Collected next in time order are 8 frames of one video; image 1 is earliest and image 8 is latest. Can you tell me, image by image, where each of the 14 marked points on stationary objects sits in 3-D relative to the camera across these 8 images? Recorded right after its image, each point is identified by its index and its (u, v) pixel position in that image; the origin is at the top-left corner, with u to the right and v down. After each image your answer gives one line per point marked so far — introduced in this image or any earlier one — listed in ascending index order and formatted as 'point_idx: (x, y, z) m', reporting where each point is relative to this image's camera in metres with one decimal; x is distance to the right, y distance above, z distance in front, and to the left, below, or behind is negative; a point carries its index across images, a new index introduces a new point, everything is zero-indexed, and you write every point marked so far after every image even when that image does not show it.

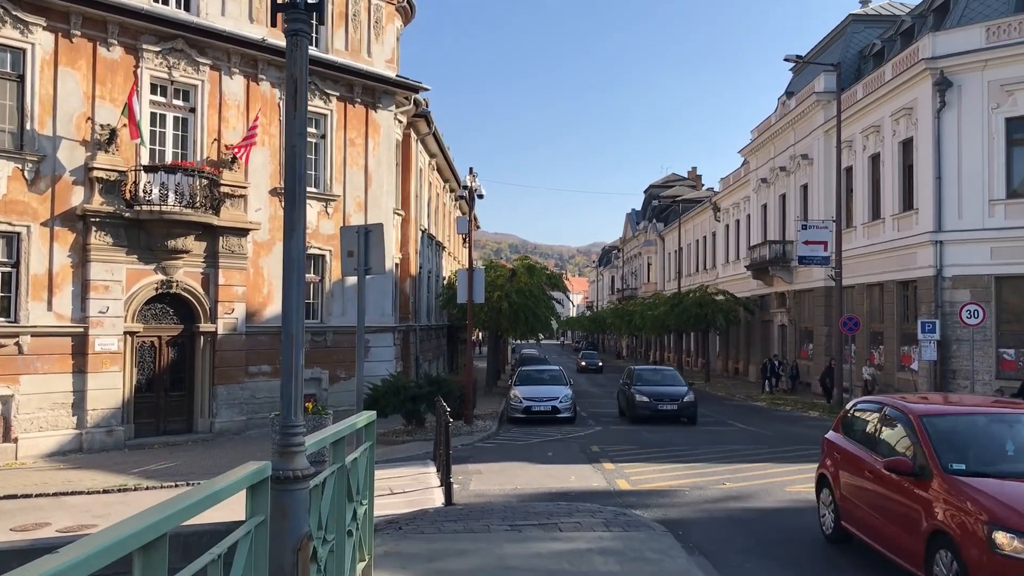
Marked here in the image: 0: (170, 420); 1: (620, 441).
0: (-7.2, -2.8, +18.1) m
1: (+1.9, -2.7, +14.9) m
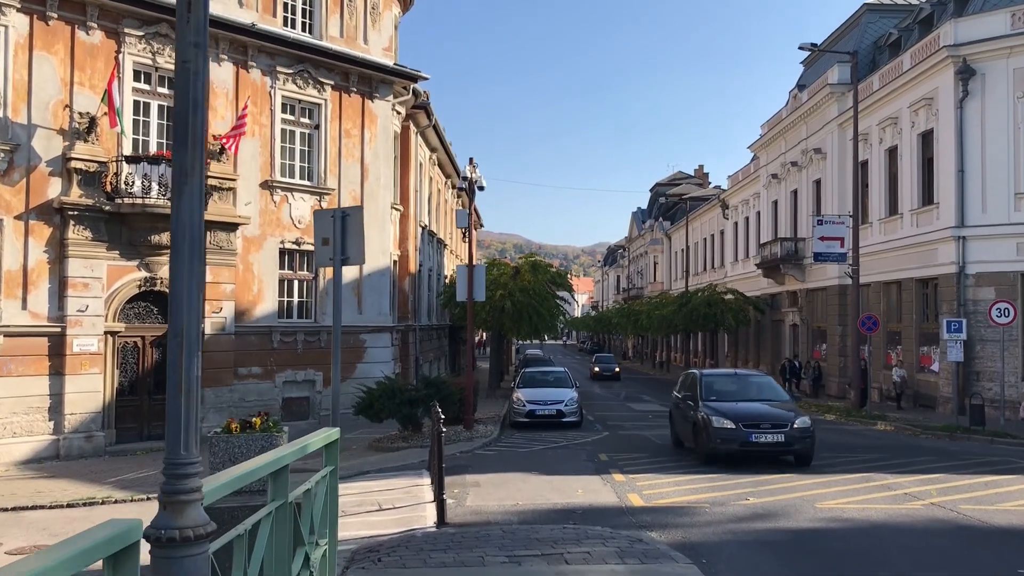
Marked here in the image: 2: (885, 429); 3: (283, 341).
0: (-7.2, -2.7, +17.2) m
1: (+1.9, -2.6, +14.0) m
2: (+8.4, -3.2, +19.3) m
3: (-5.1, -1.2, +19.2) m
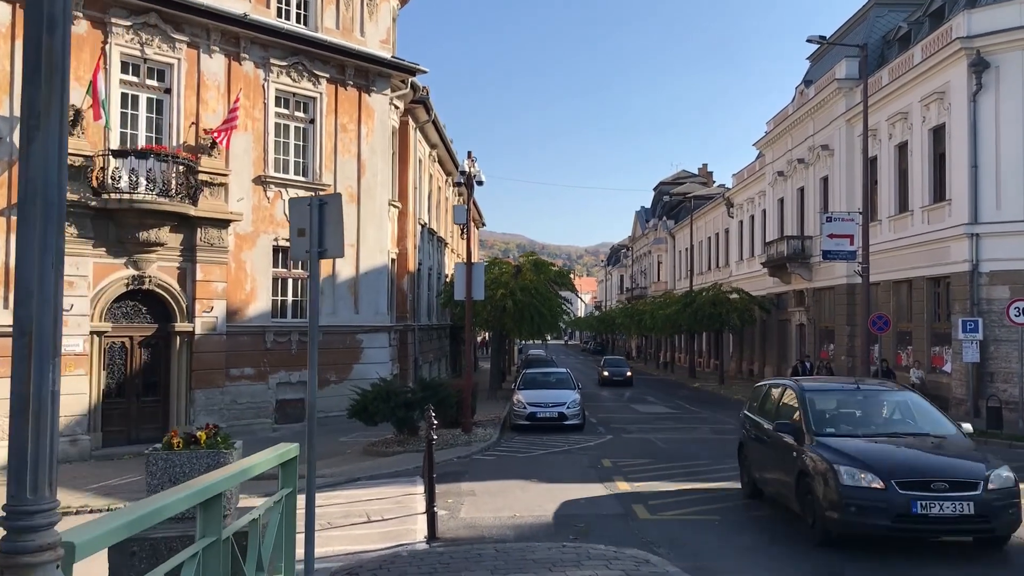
0: (-7.2, -2.7, +16.6) m
1: (+1.9, -2.6, +13.4) m
2: (+8.4, -3.1, +18.7) m
3: (-5.1, -1.2, +18.6) m
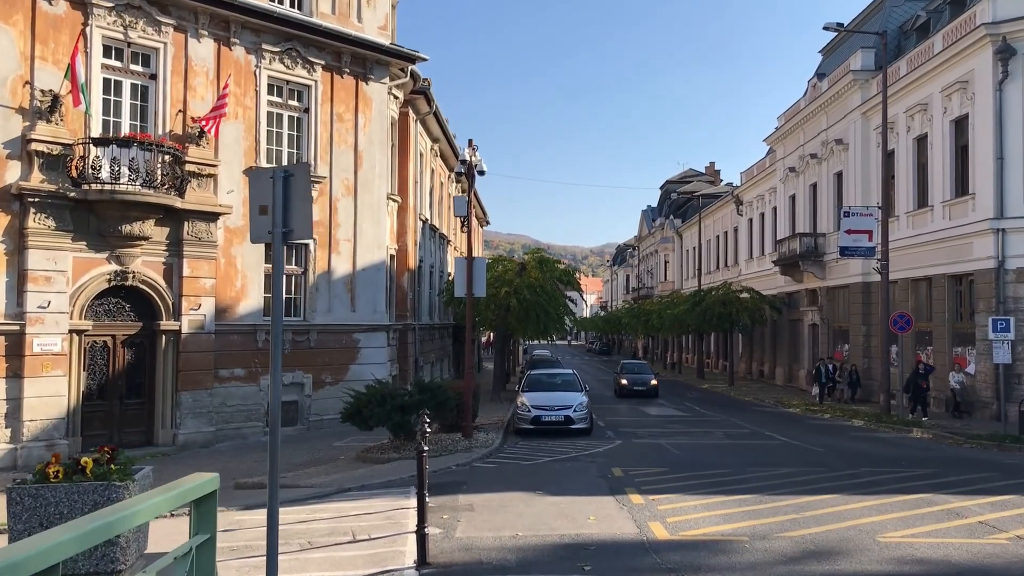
0: (-7.1, -2.6, +15.8) m
1: (+2.0, -2.5, +12.5) m
2: (+8.5, -3.1, +17.7) m
3: (-5.1, -1.1, +17.8) m
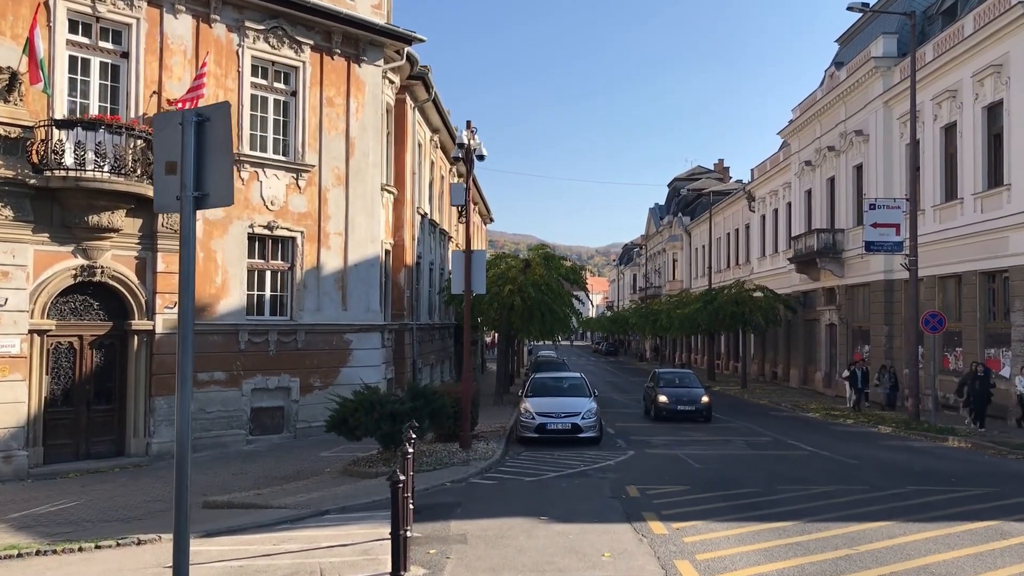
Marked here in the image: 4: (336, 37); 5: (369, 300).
0: (-7.1, -2.6, +14.5) m
1: (+2.0, -2.5, +11.1) m
2: (+8.5, -3.0, +16.3) m
3: (-5.0, -1.0, +16.5) m
4: (-3.6, +5.2, +17.7) m
5: (-3.1, -0.2, +18.3) m
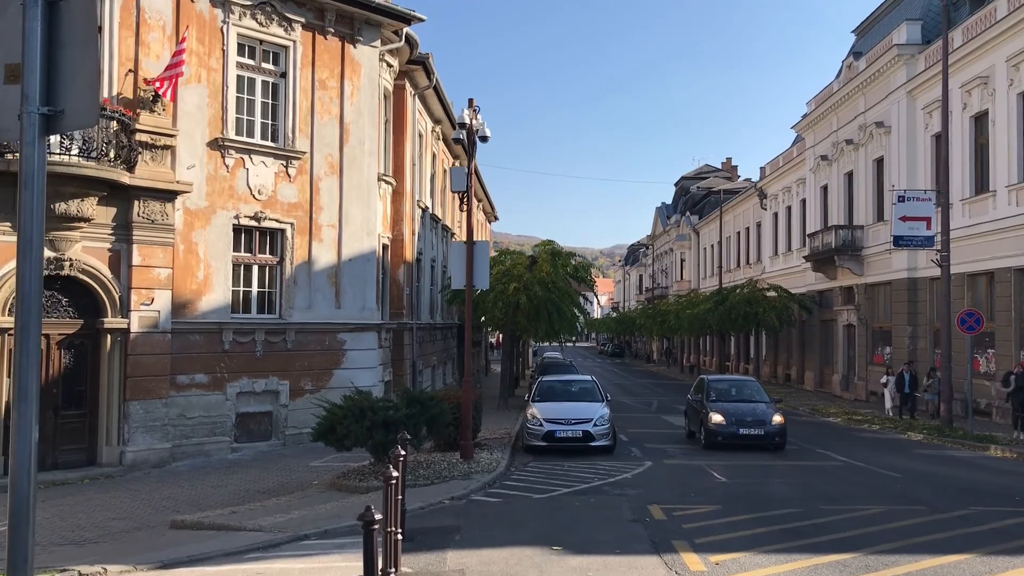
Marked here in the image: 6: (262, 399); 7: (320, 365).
0: (-7.0, -2.5, +13.3) m
1: (+2.1, -2.4, +9.9) m
2: (+8.6, -2.9, +15.1) m
3: (-4.9, -1.0, +15.3) m
4: (-3.5, +5.3, +16.5) m
5: (-3.0, -0.2, +17.1) m
6: (-4.6, -2.0, +15.6) m
7: (-3.7, -1.5, +16.3) m
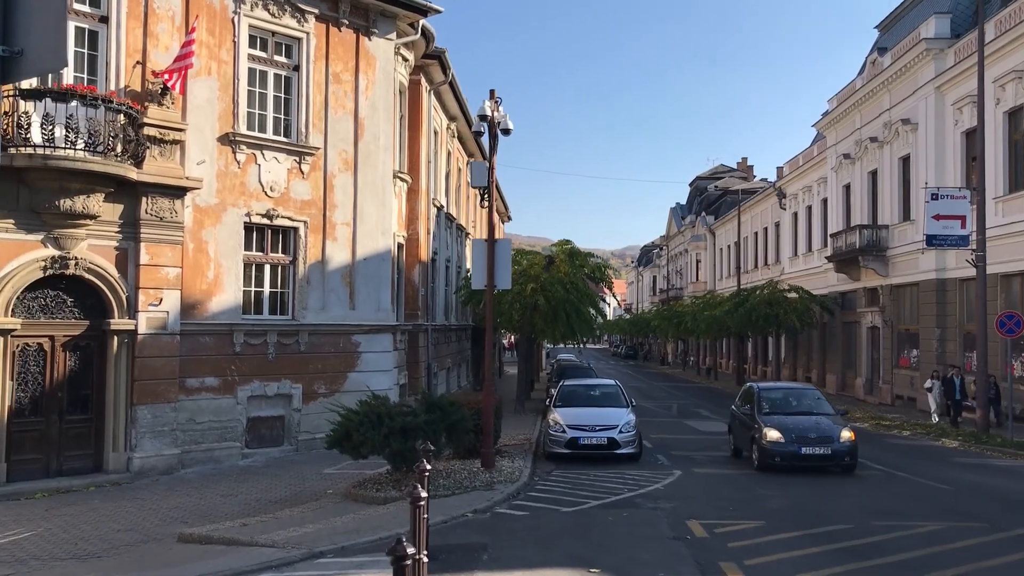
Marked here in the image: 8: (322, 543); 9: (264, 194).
0: (-6.6, -2.5, +12.8) m
1: (+2.4, -2.4, +9.3) m
2: (+9.0, -3.0, +14.4) m
3: (-4.5, -1.0, +14.7) m
4: (-3.1, +5.3, +16.0) m
5: (-2.6, -0.2, +16.6) m
6: (-4.2, -2.0, +15.1) m
7: (-3.3, -1.5, +15.8) m
8: (-1.8, -2.4, +8.1) m
9: (-4.3, +1.7, +15.0) m
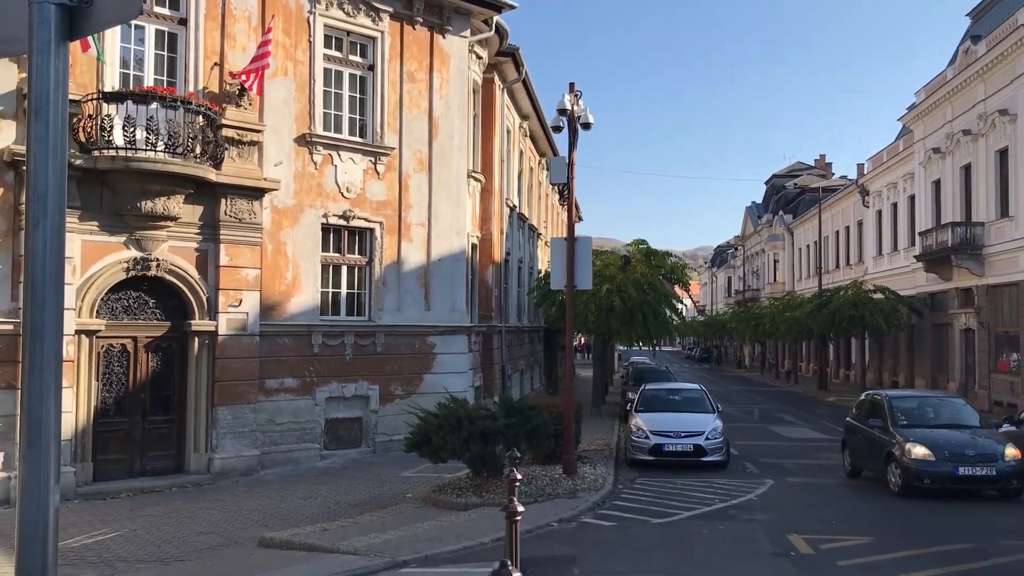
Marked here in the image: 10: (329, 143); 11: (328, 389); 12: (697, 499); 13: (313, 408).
0: (-5.4, -2.5, +12.9) m
1: (+3.2, -2.4, +8.7) m
2: (+10.3, -2.9, +13.2) m
3: (-3.2, -1.0, +14.7) m
4: (-1.7, +5.2, +15.8) m
5: (-1.1, -0.2, +16.3) m
6: (-2.8, -2.0, +15.0) m
7: (-1.9, -1.5, +15.6) m
8: (-1.0, -2.4, +7.8) m
9: (-3.0, +1.6, +14.9) m
10: (-3.1, +2.5, +14.8) m
11: (-3.2, -1.7, +14.6) m
12: (+2.2, -2.6, +10.4) m
13: (-3.4, -2.0, +14.5) m
